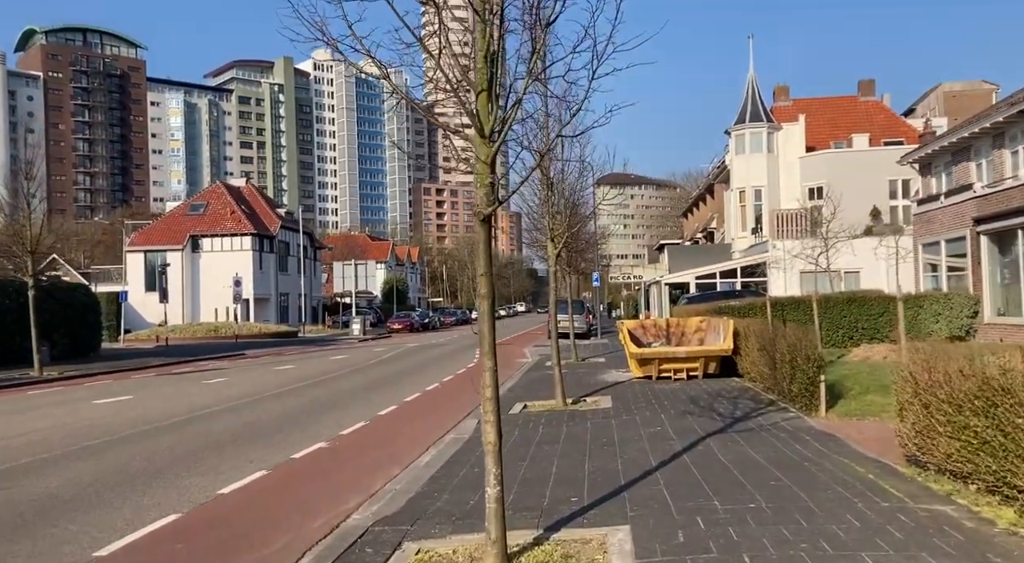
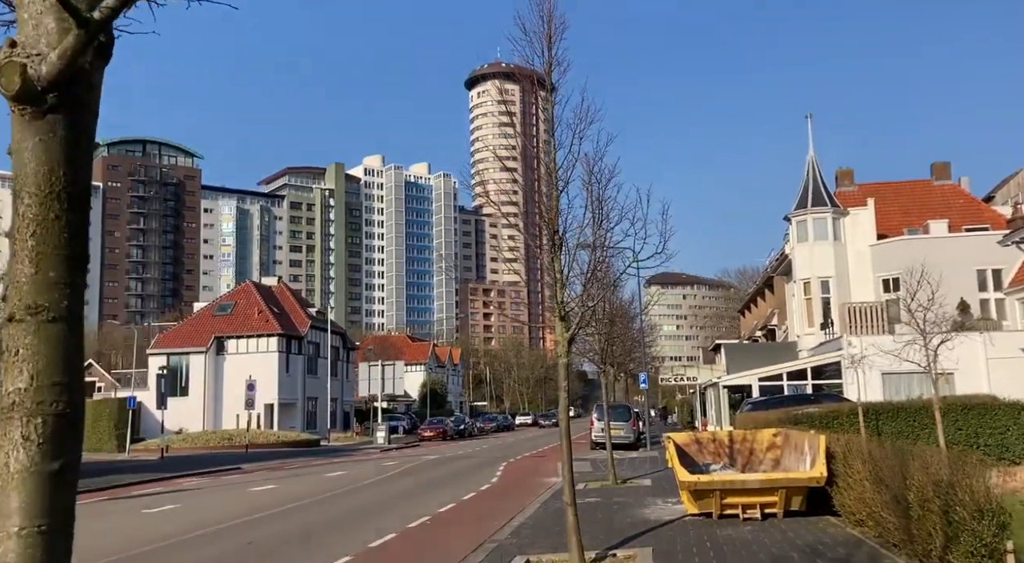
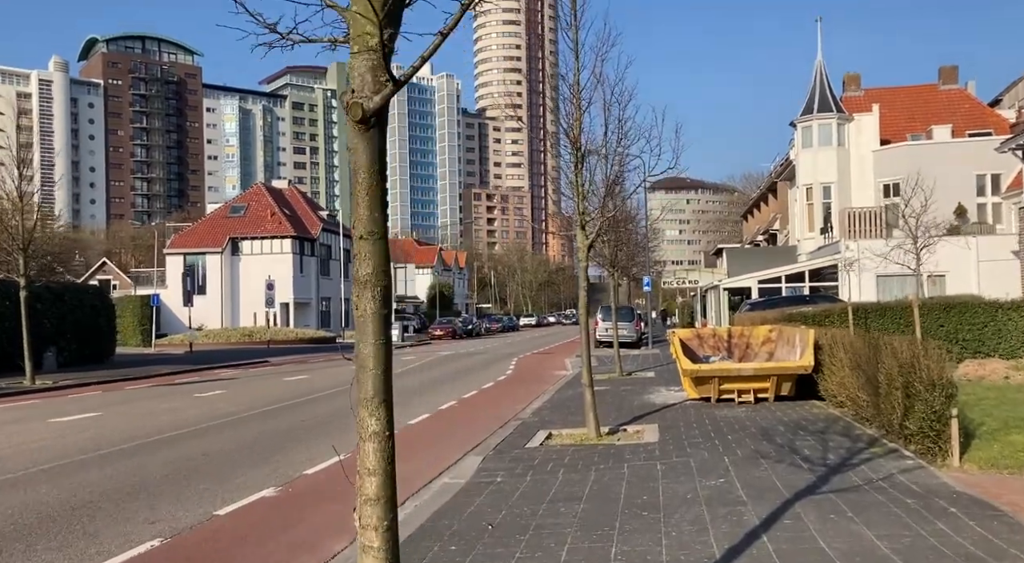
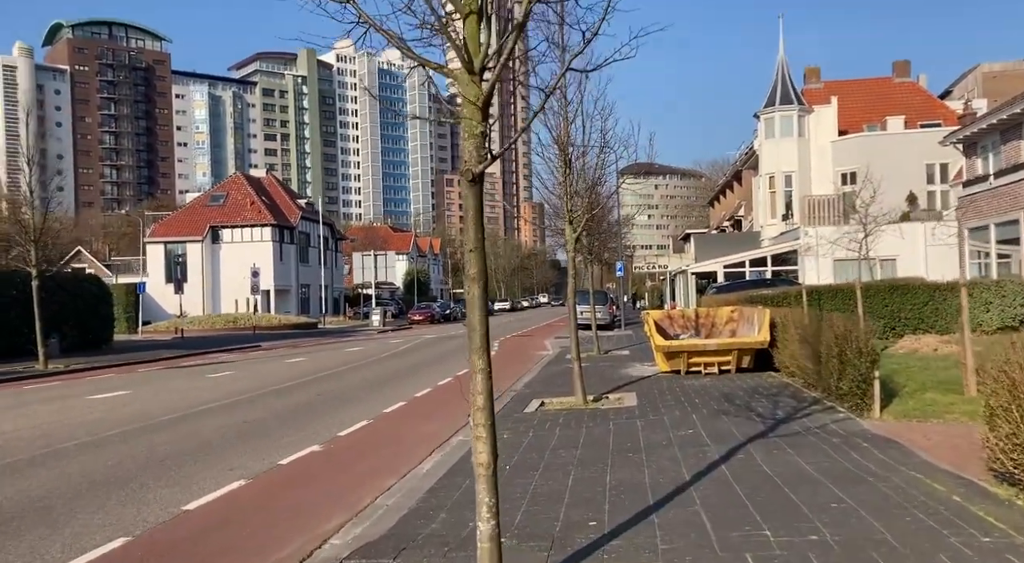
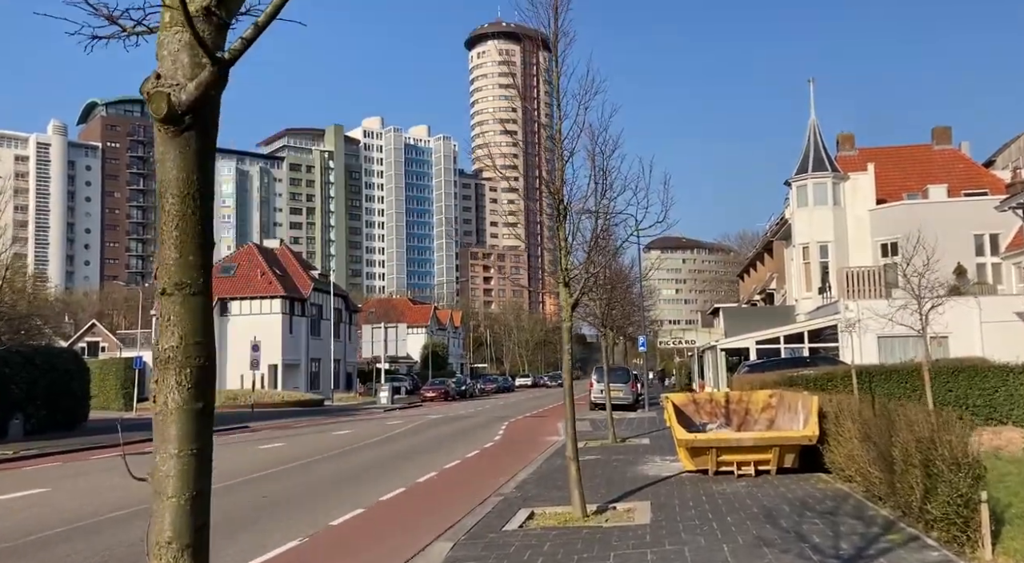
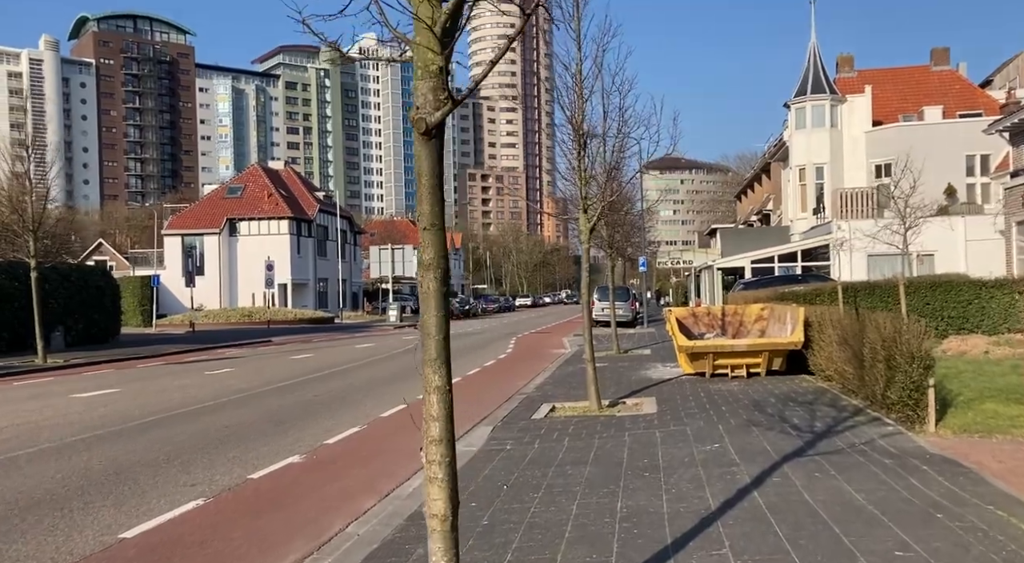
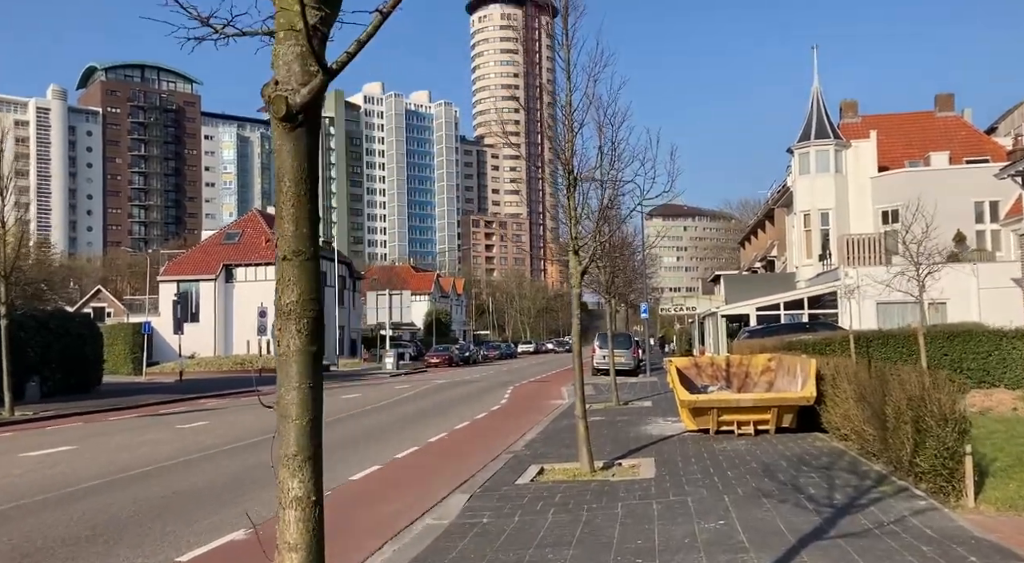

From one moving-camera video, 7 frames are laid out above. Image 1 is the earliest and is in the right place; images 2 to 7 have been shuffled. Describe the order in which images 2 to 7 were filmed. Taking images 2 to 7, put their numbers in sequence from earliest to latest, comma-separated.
4, 6, 3, 7, 5, 2
